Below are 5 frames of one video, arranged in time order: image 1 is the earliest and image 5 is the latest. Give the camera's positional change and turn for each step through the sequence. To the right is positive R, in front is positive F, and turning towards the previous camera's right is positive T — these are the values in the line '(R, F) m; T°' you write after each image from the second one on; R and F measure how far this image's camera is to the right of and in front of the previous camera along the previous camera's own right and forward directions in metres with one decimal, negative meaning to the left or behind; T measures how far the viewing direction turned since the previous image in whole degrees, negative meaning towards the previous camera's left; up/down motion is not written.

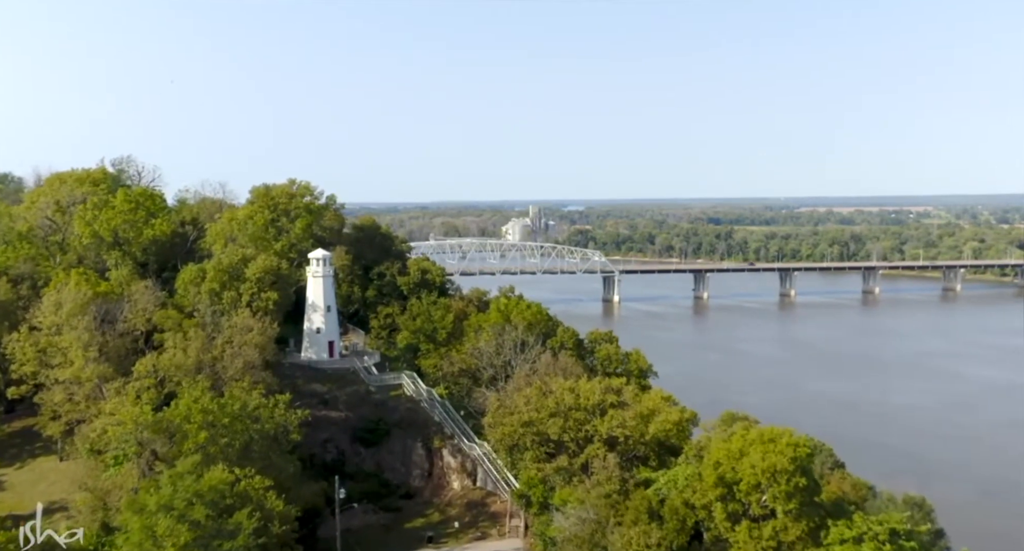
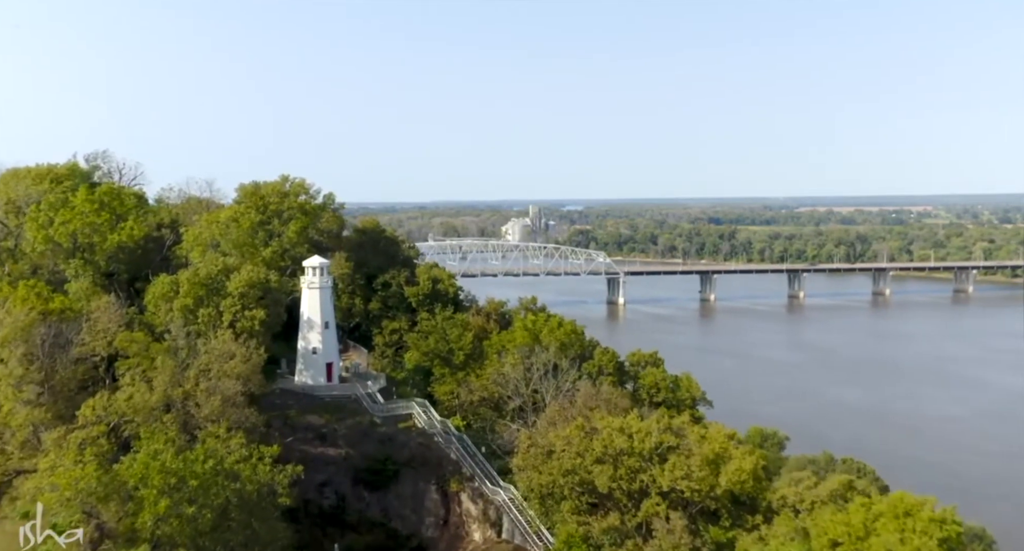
(-1.0, +4.8) m; 0°
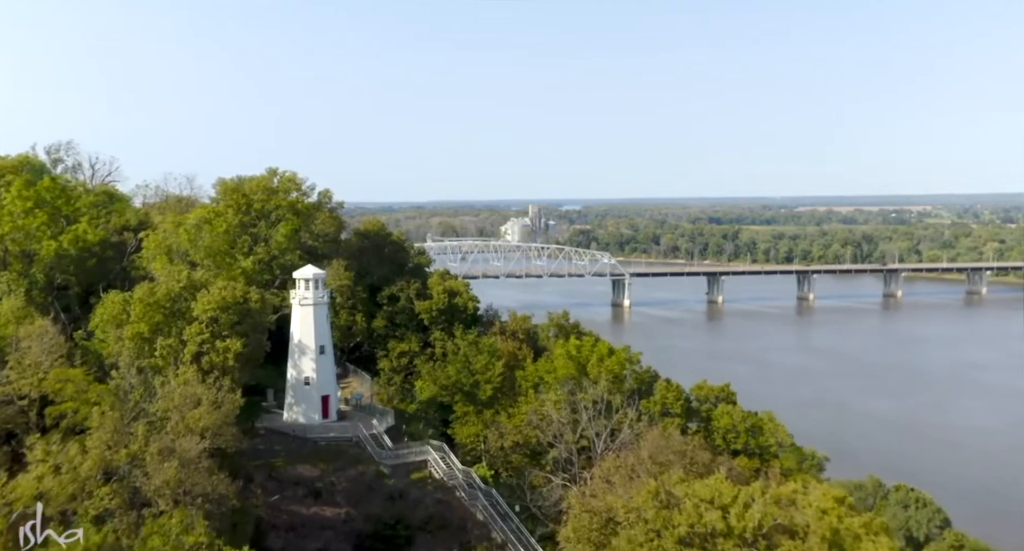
(-1.1, +5.4) m; 0°
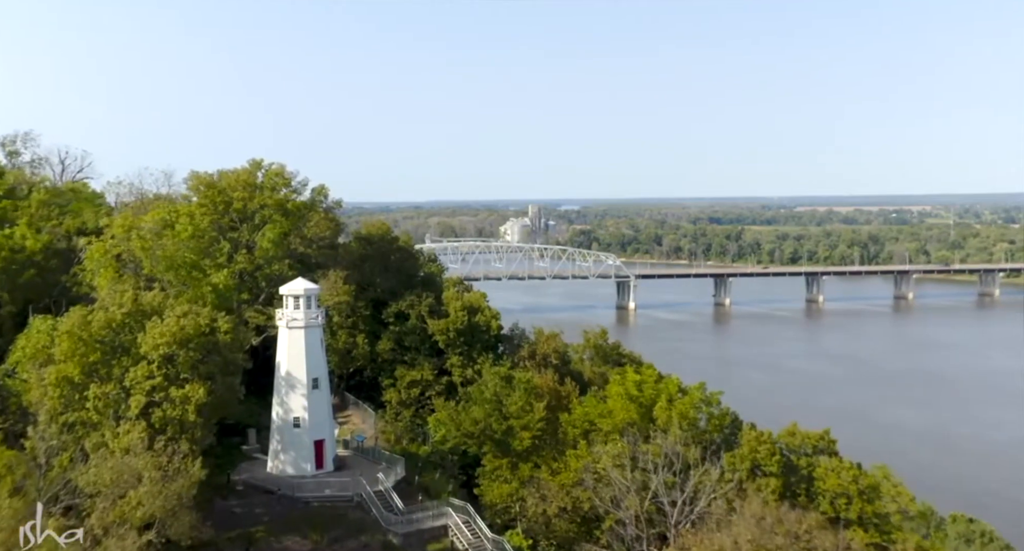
(-1.0, +4.8) m; 0°
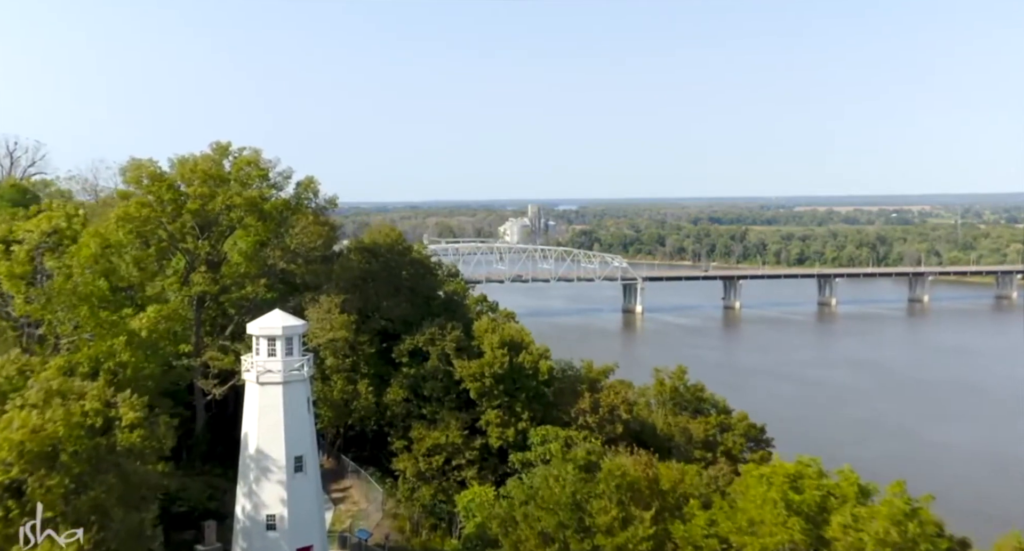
(-1.2, +6.4) m; 0°
